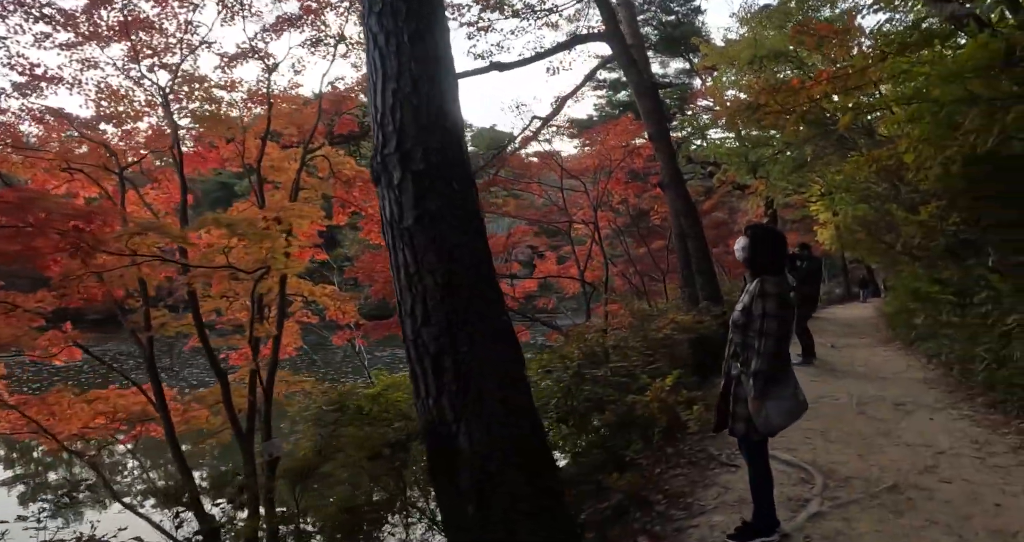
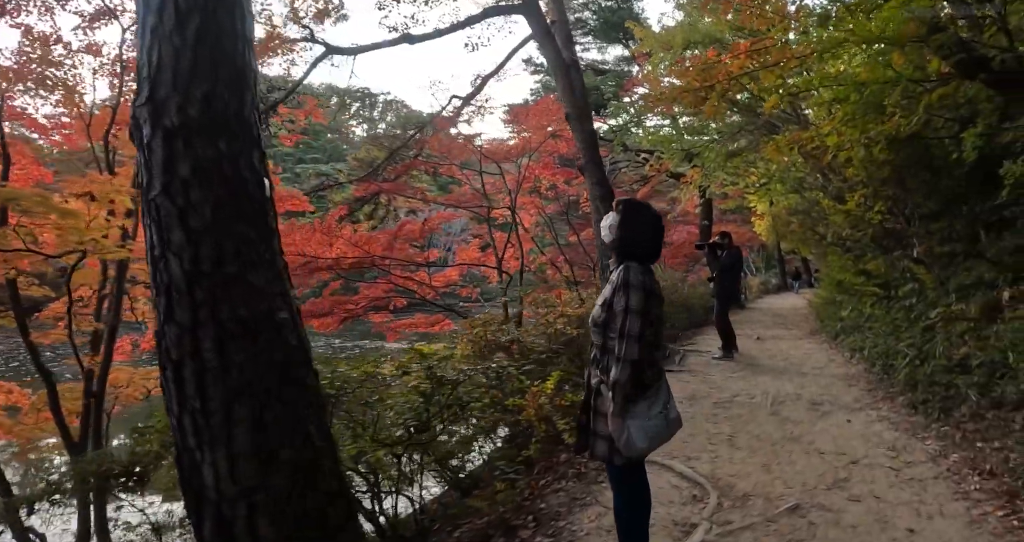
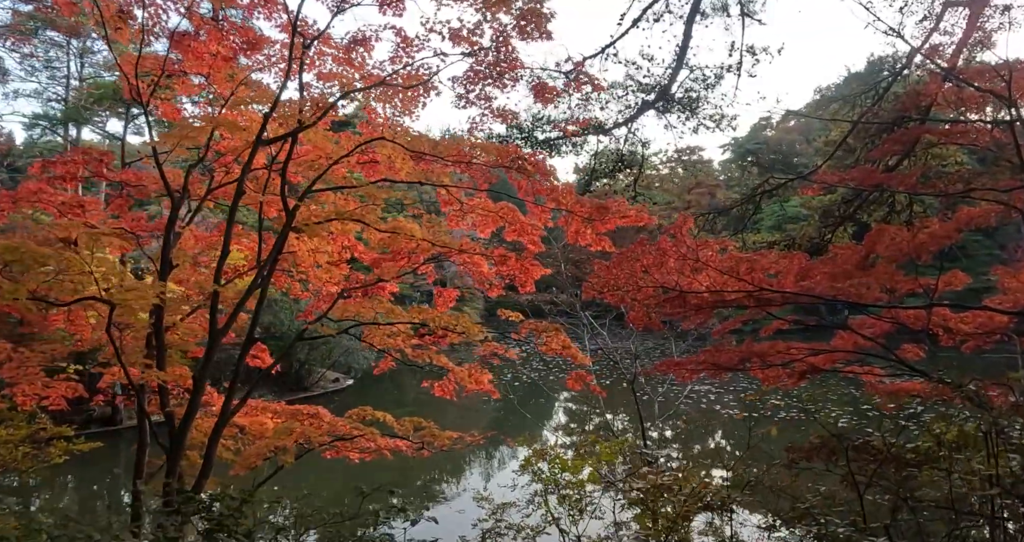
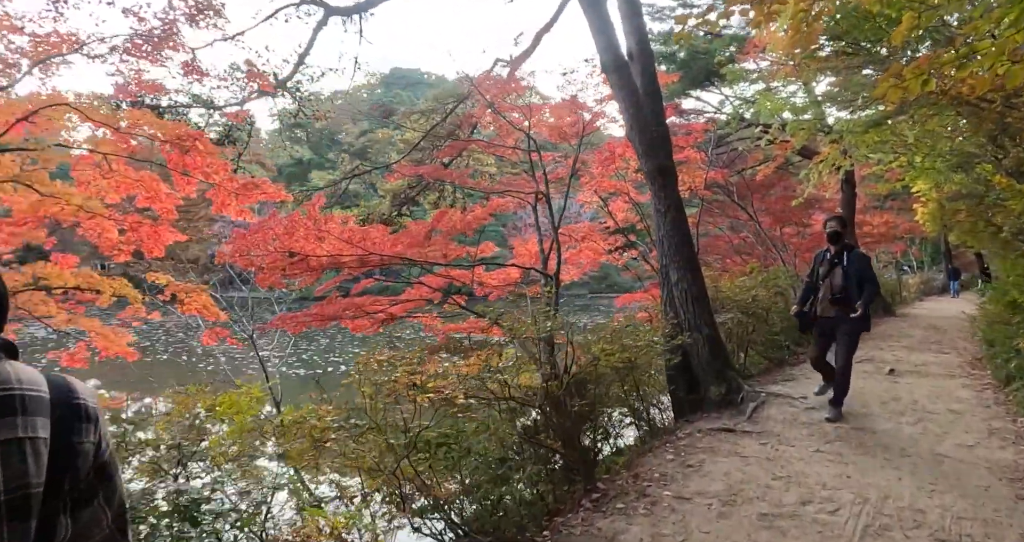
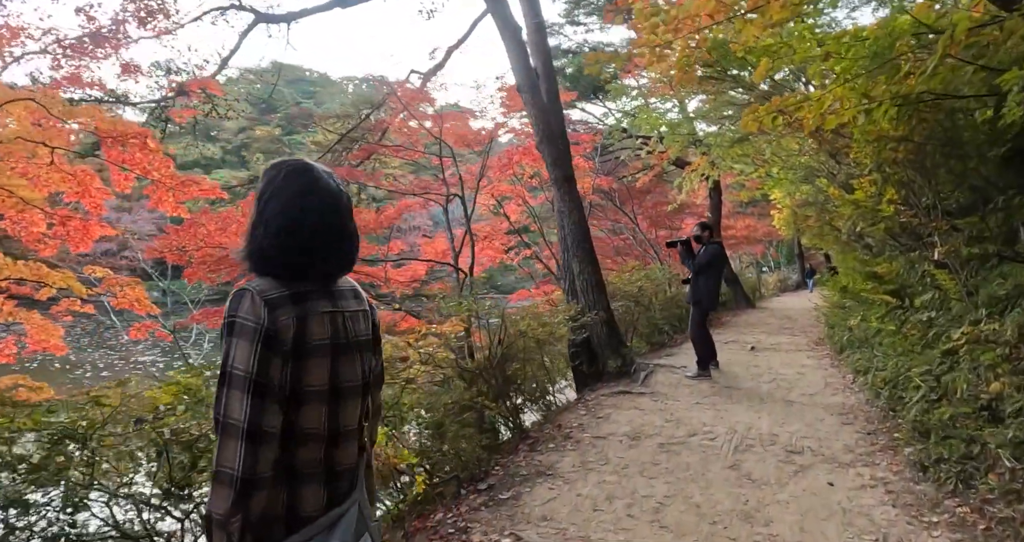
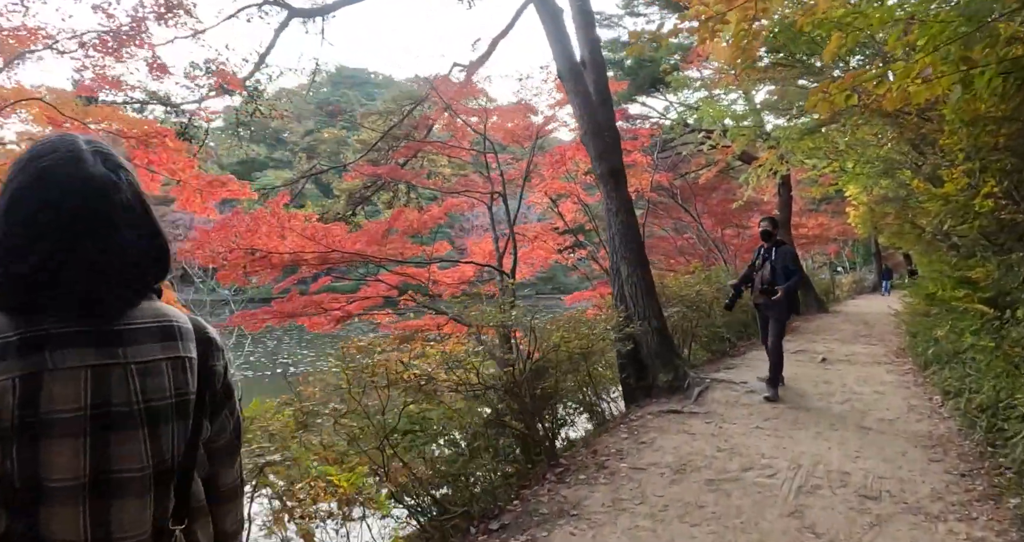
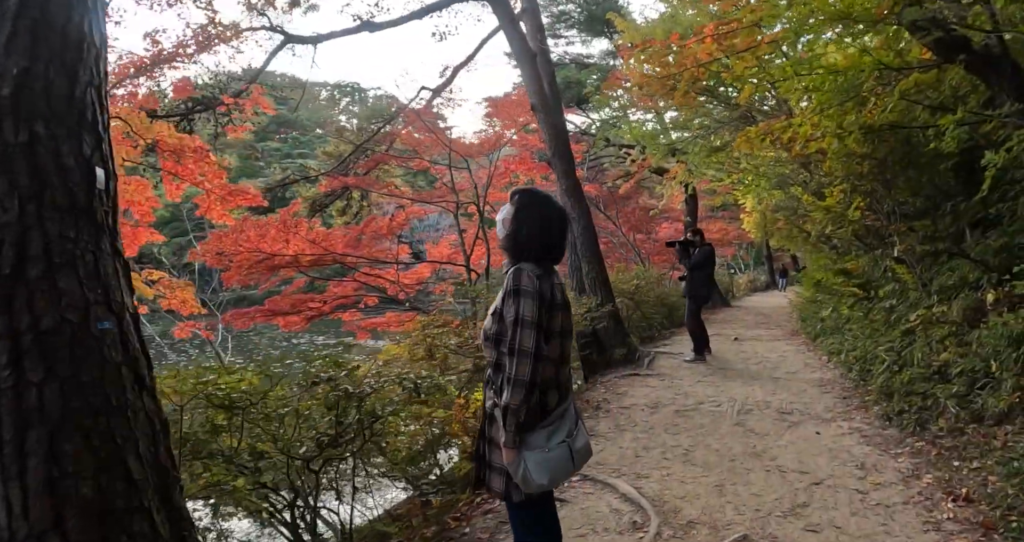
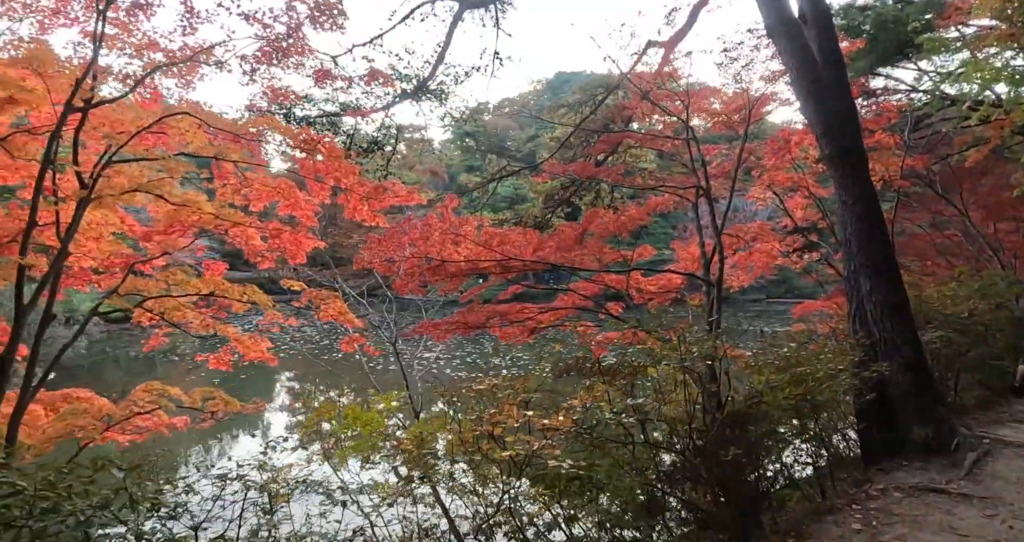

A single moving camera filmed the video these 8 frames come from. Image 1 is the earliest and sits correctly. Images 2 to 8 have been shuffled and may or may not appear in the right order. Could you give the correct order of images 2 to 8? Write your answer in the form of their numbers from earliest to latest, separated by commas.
2, 7, 5, 6, 4, 8, 3
